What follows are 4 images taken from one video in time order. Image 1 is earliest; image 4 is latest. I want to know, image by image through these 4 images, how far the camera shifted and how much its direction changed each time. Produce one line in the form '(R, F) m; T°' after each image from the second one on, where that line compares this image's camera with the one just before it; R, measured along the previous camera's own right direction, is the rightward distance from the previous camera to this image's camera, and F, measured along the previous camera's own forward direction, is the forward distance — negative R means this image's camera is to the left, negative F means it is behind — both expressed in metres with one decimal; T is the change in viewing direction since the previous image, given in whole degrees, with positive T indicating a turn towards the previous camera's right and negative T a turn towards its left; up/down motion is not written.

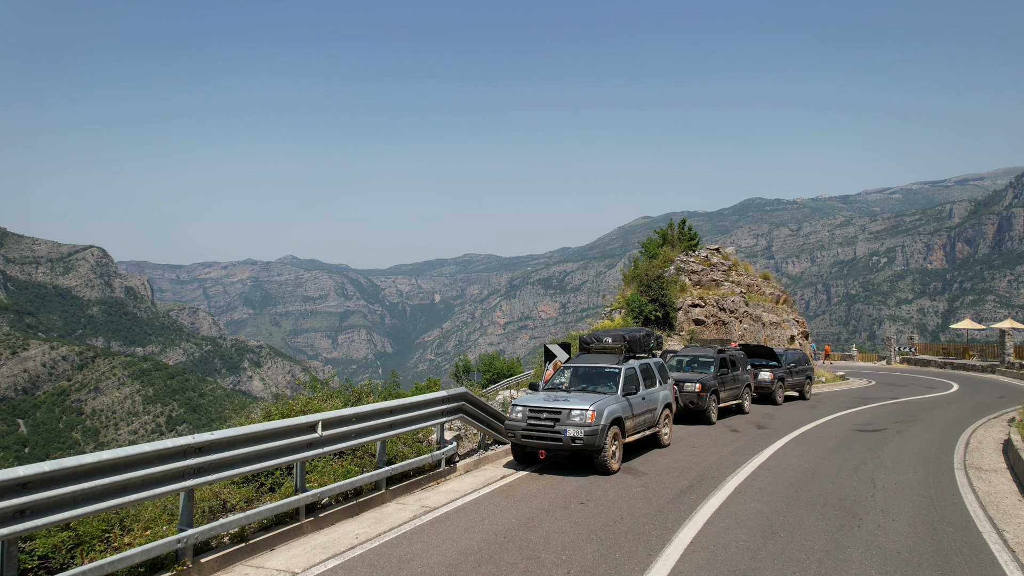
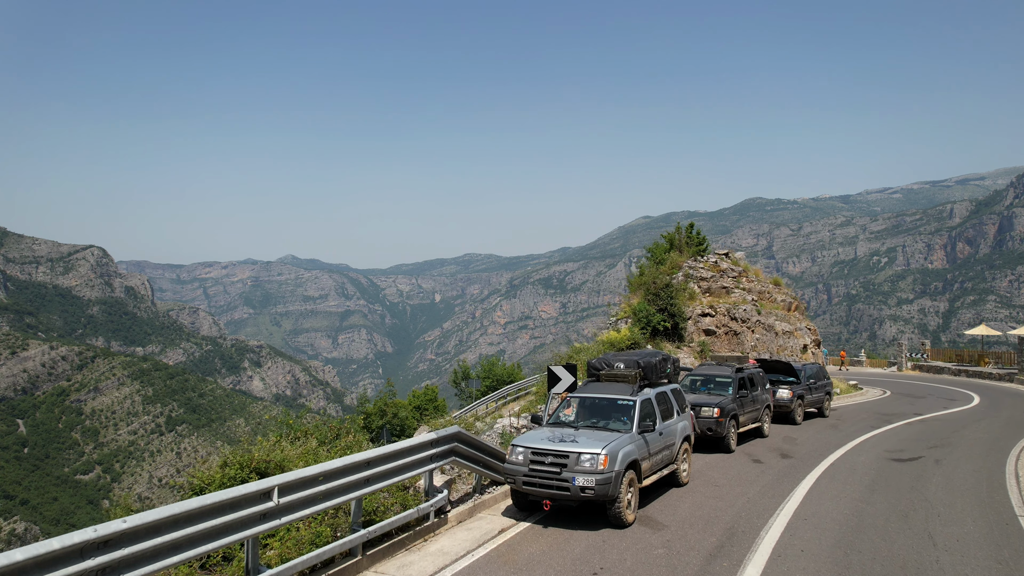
(0.0, +0.4) m; 0°
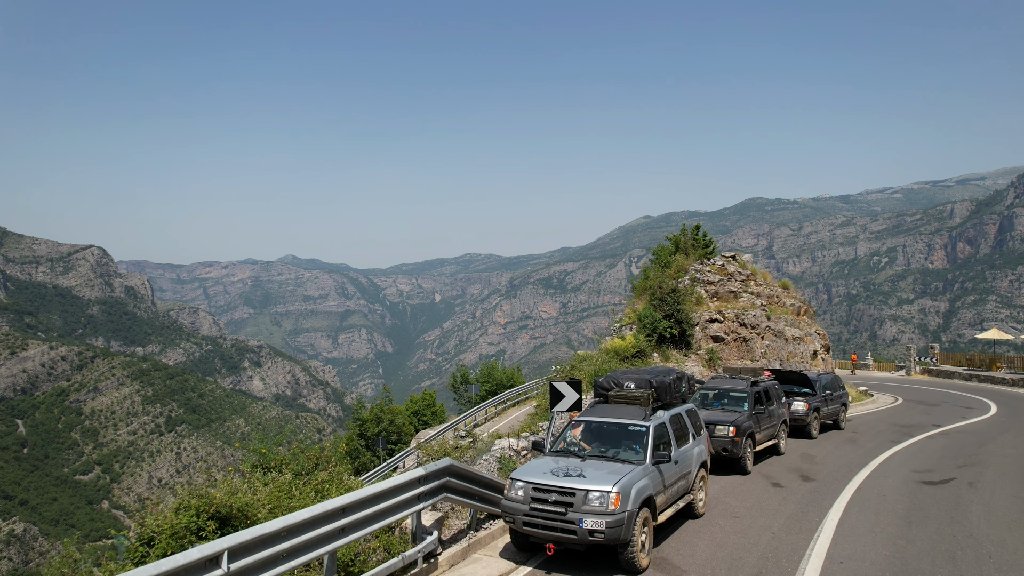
(0.0, +0.3) m; 0°
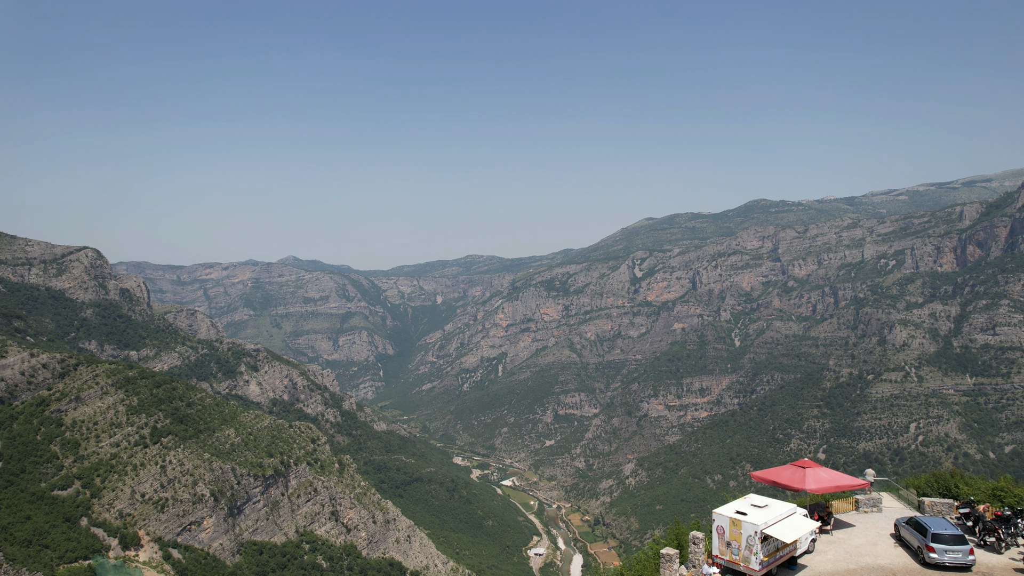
(+0.1, +8.5) m; 0°
